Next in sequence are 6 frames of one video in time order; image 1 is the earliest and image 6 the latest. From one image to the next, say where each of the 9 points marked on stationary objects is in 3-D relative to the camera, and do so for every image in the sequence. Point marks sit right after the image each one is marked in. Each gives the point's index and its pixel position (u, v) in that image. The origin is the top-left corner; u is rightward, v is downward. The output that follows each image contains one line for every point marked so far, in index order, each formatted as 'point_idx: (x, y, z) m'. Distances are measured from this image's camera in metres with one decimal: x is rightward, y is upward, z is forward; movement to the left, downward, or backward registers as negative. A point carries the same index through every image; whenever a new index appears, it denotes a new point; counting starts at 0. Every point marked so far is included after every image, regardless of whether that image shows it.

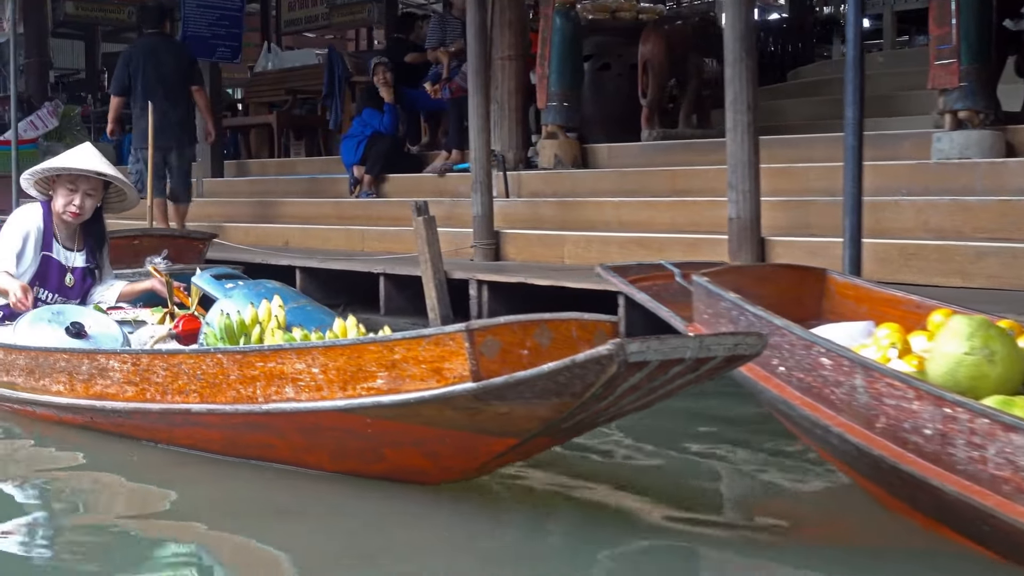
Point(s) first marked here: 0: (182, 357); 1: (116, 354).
0: (-0.9, -0.2, +4.4) m
1: (-1.2, -0.2, +4.7) m
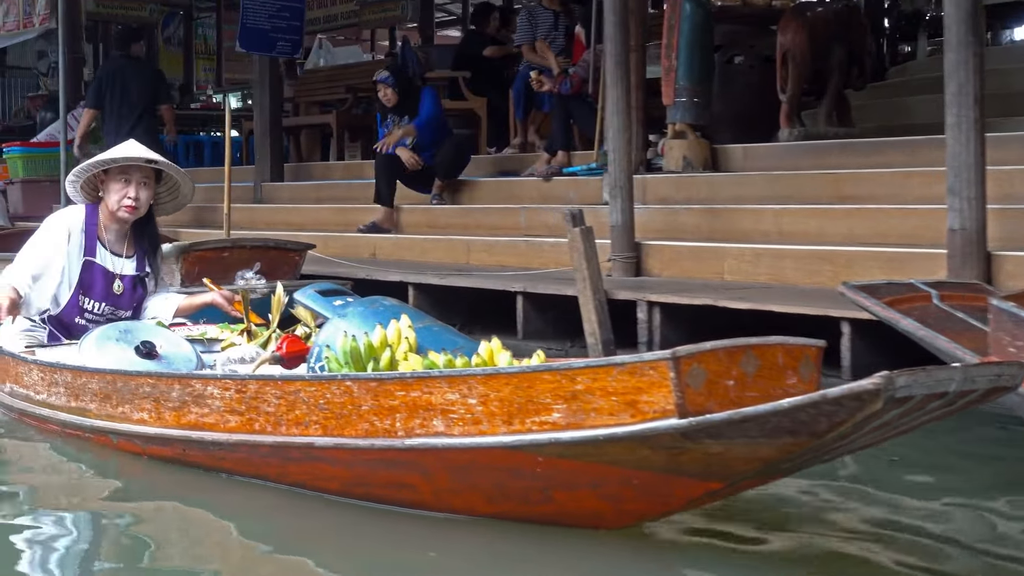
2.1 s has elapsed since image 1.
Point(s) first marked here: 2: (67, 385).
0: (-0.5, -0.2, +3.9) m
1: (-0.8, -0.2, +4.2) m
2: (-1.3, -0.3, +4.9) m
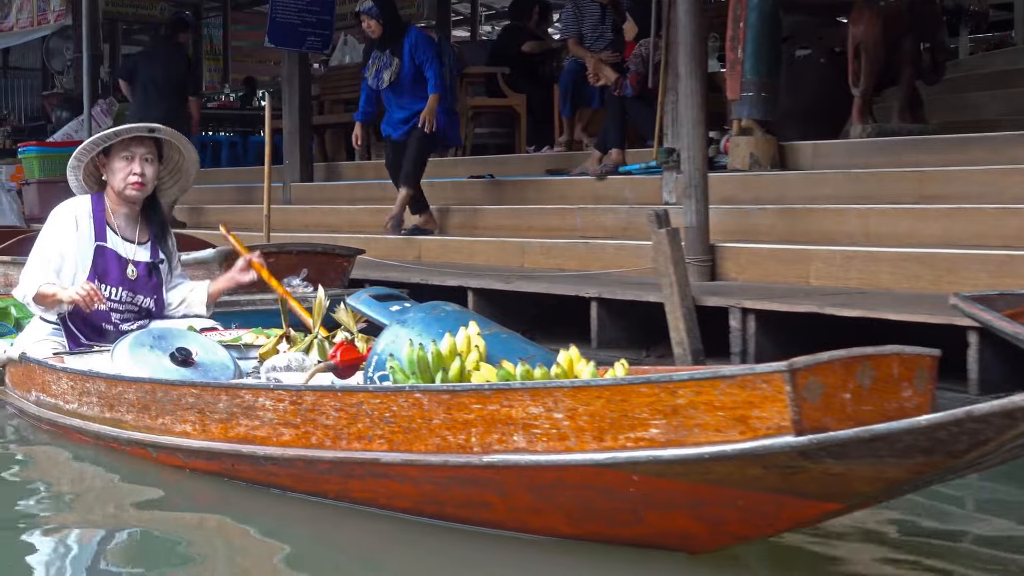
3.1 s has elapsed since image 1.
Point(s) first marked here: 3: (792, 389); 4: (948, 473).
0: (-0.3, -0.2, +3.7) m
1: (-0.6, -0.2, +3.9) m
2: (-1.2, -0.3, +4.6) m
3: (+0.5, -0.2, +2.9) m
4: (+0.8, -0.3, +2.9) m
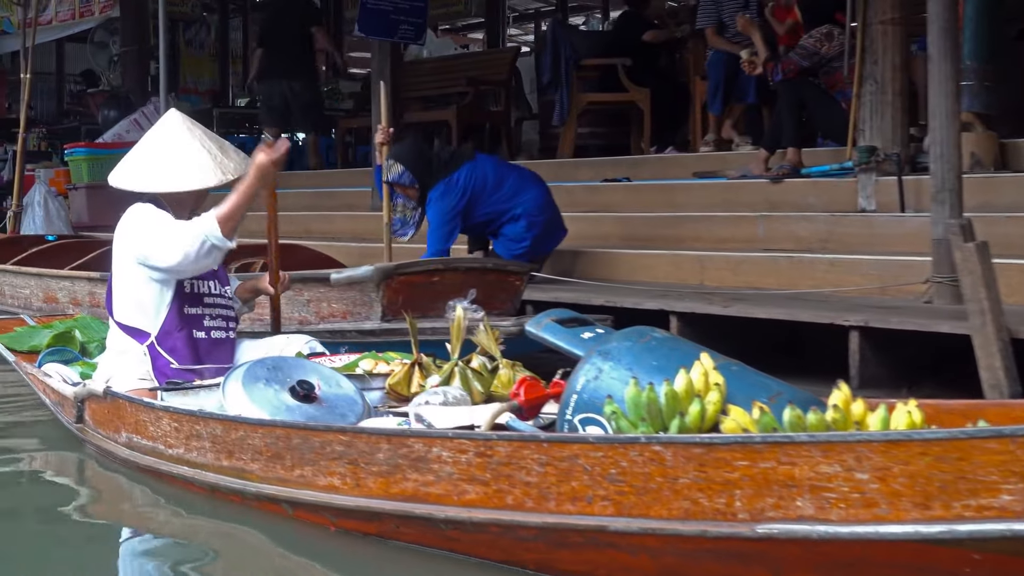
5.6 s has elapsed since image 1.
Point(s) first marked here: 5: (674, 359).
0: (+0.1, -0.3, +3.0) m
1: (-0.1, -0.3, +3.2) m
2: (-0.7, -0.4, +3.9) m
3: (+1.0, -0.2, +2.2) m
4: (+1.3, -0.4, +2.2) m
5: (+0.3, -0.1, +3.3) m
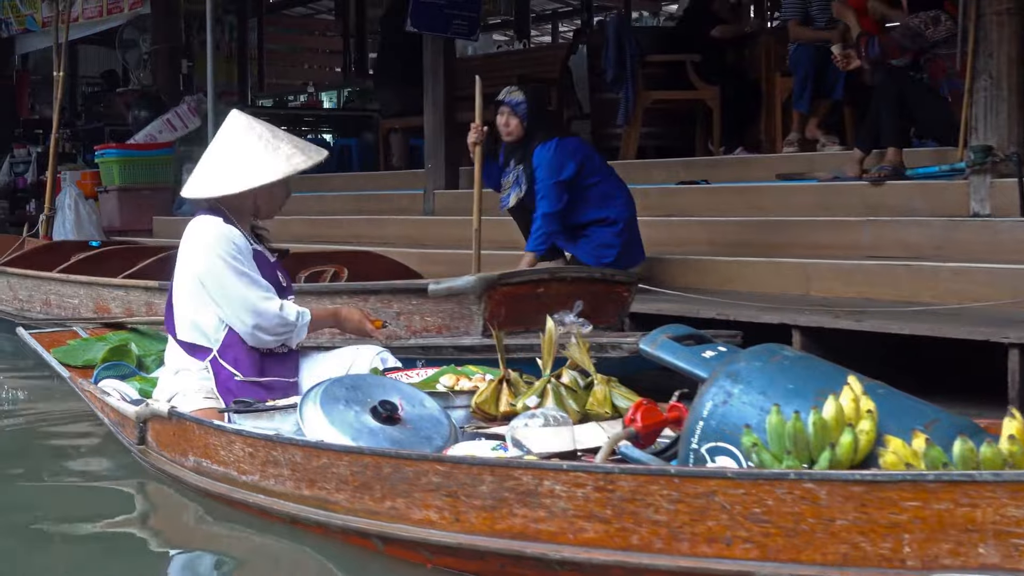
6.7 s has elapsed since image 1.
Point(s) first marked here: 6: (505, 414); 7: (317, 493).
0: (+0.3, -0.3, +2.7) m
1: (+0.1, -0.3, +2.9) m
2: (-0.5, -0.4, +3.6) m
3: (+1.2, -0.2, +1.9) m
4: (+1.5, -0.4, +1.9) m
5: (+0.5, -0.2, +3.0) m
6: (0.0, -0.3, +4.0) m
7: (-0.4, -0.5, +3.6) m
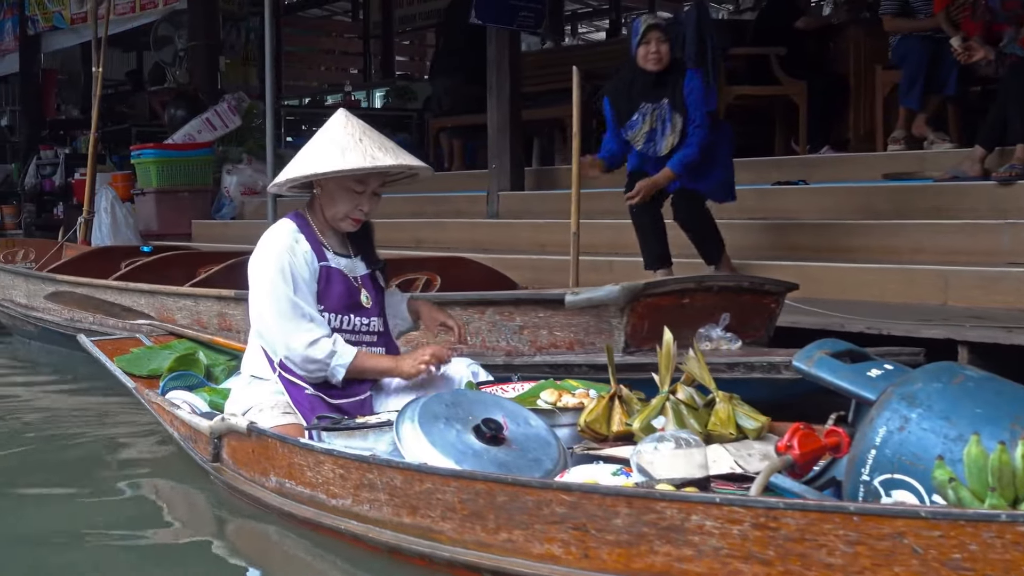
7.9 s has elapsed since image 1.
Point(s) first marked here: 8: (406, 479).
0: (+0.6, -0.3, +2.3) m
1: (+0.4, -0.4, +2.6) m
2: (-0.2, -0.4, +3.3) m
3: (+1.4, -0.3, +1.6) m
4: (+1.7, -0.4, +1.6) m
5: (+0.8, -0.2, +2.6) m
6: (+0.2, -0.3, +3.6) m
7: (-0.2, -0.5, +3.2) m
8: (-0.2, -0.4, +3.2) m
